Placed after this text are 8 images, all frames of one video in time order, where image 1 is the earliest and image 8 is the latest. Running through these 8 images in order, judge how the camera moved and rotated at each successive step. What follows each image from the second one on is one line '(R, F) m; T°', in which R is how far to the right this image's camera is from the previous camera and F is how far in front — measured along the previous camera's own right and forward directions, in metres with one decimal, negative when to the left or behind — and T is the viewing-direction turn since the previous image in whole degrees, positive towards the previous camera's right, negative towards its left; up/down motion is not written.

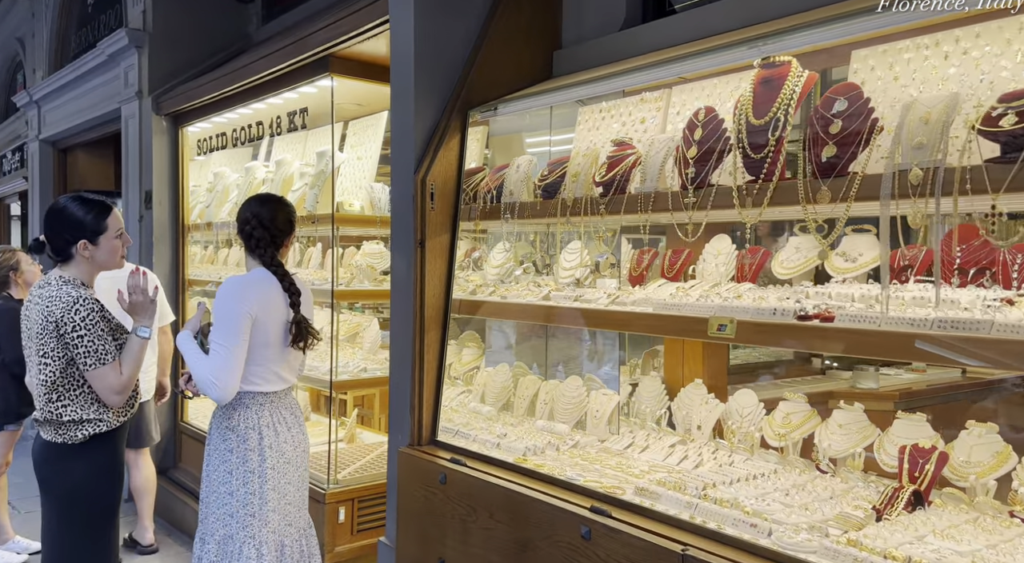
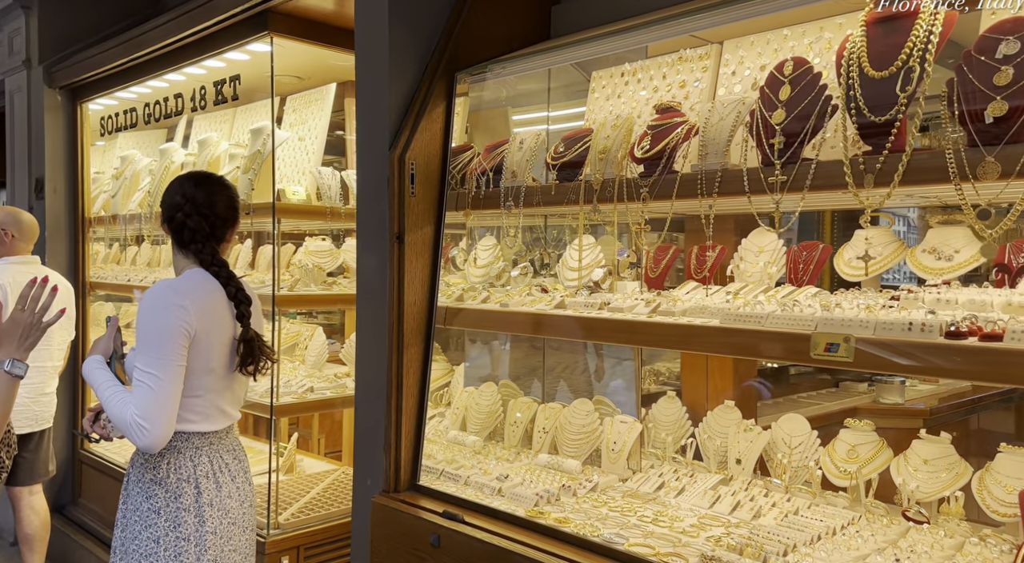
(-0.2, +0.6) m; +6°
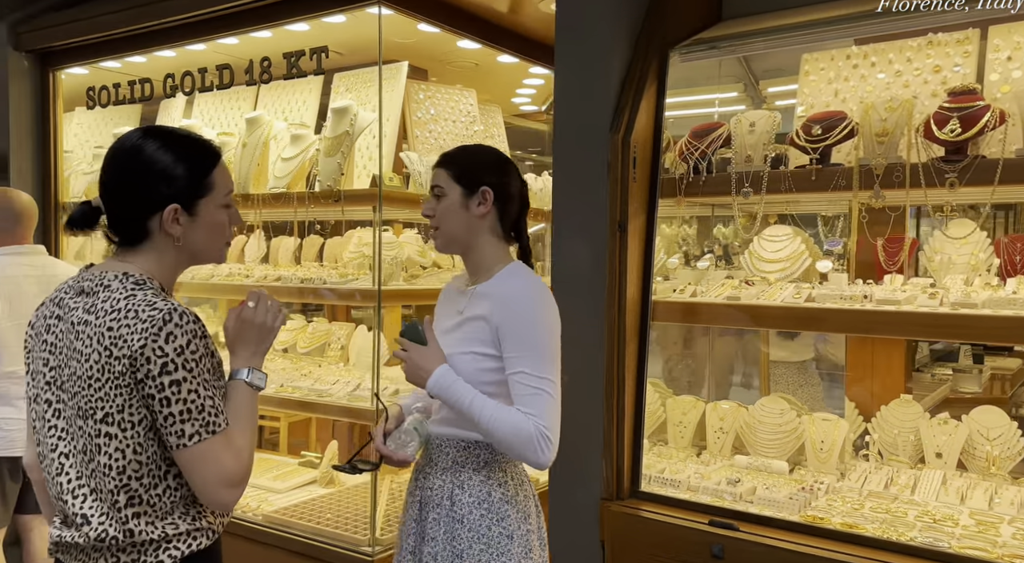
(-0.9, +0.3) m; +10°
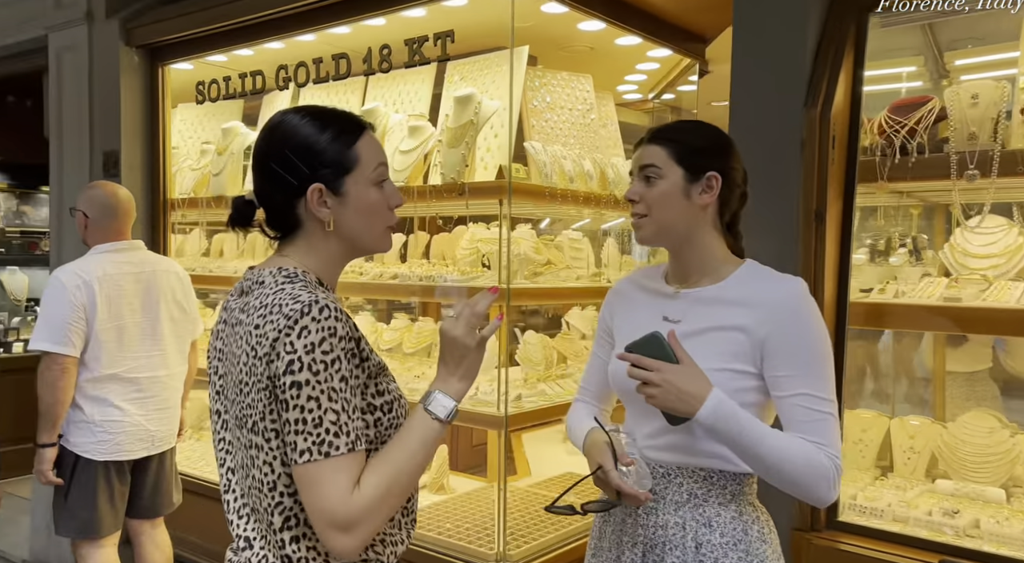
(-0.2, +0.2) m; -5°
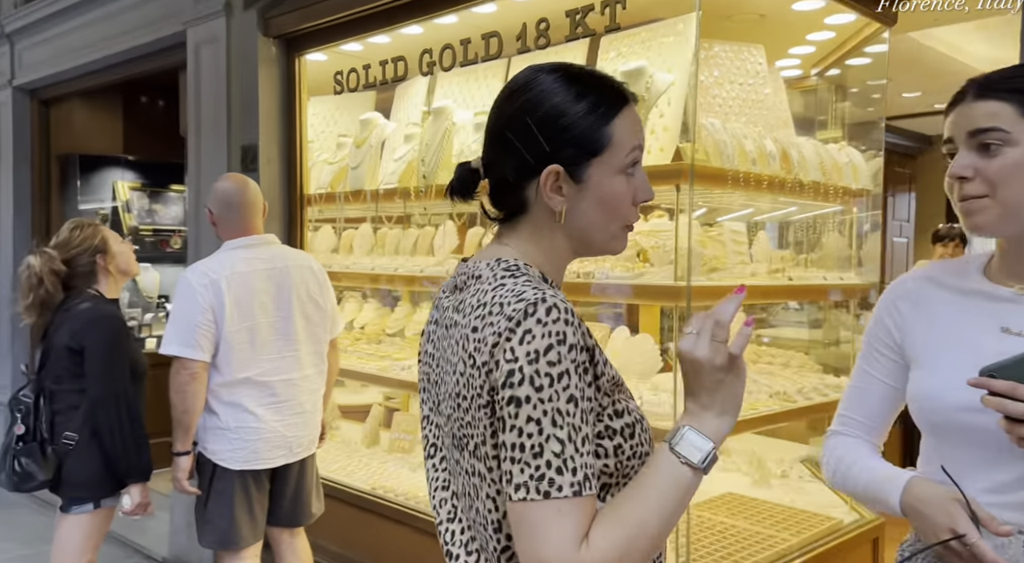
(-0.2, +0.3) m; -7°
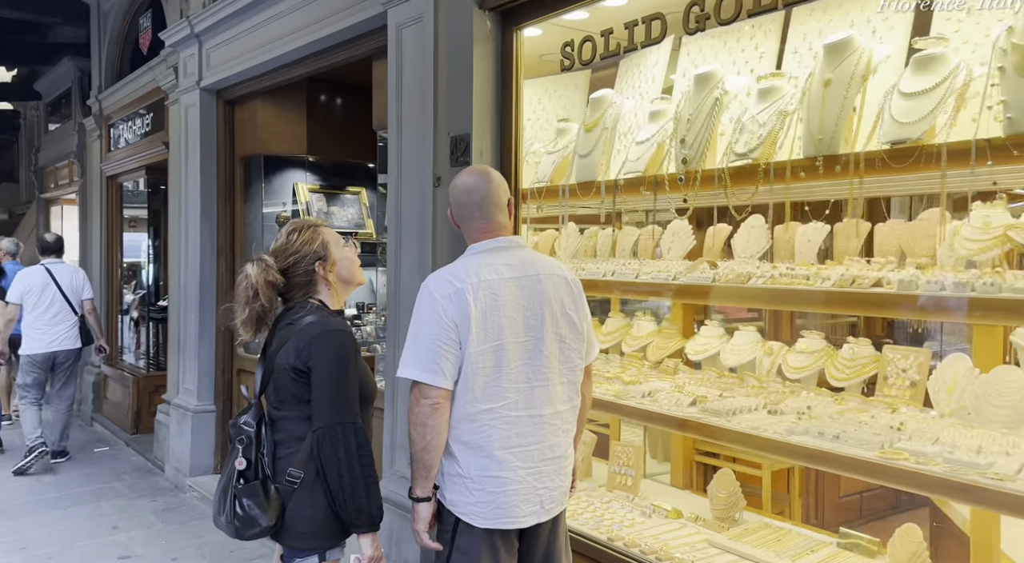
(-0.5, +0.7) m; -9°
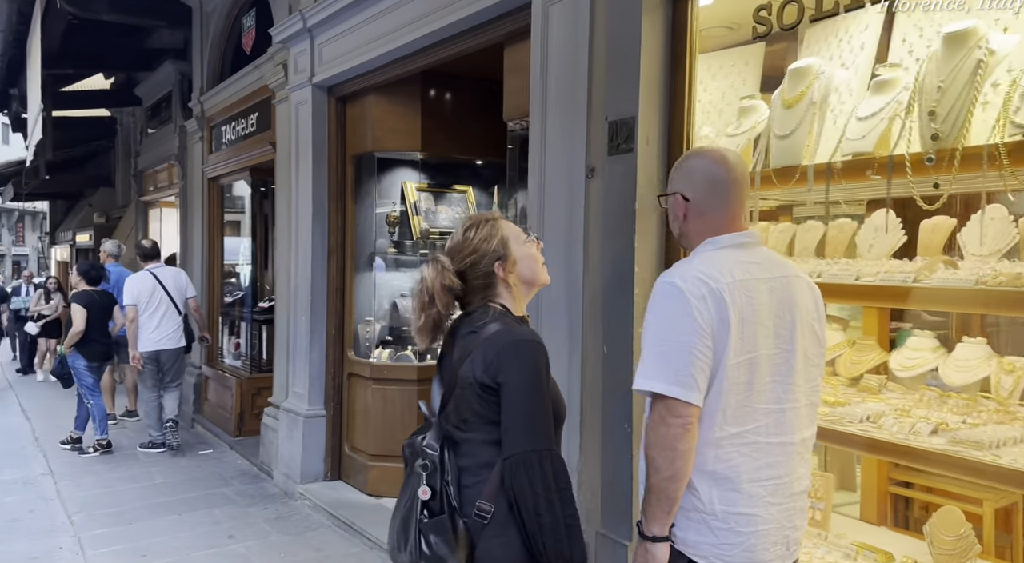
(-0.4, +0.4) m; -5°
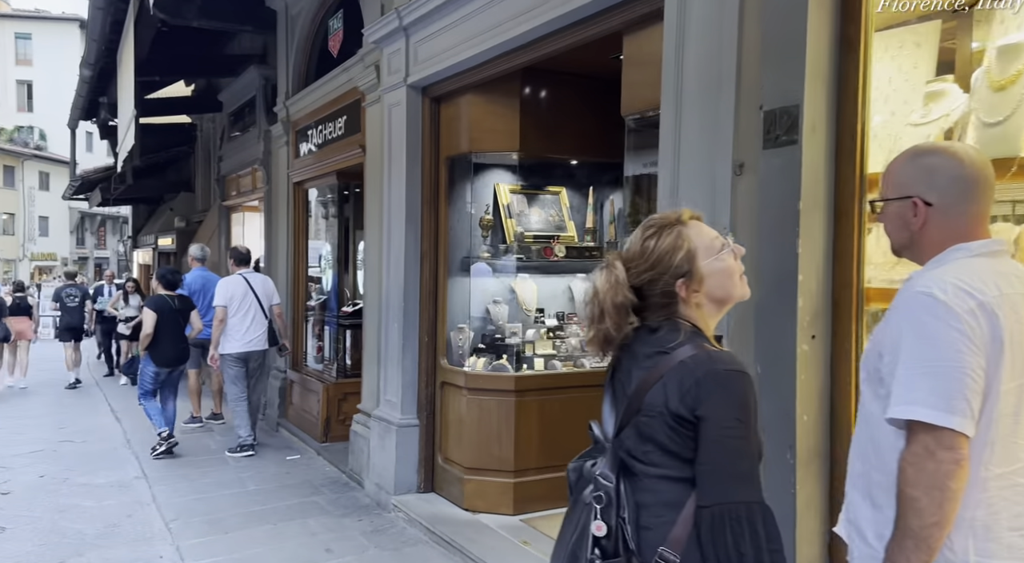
(-0.3, +0.3) m; -4°
